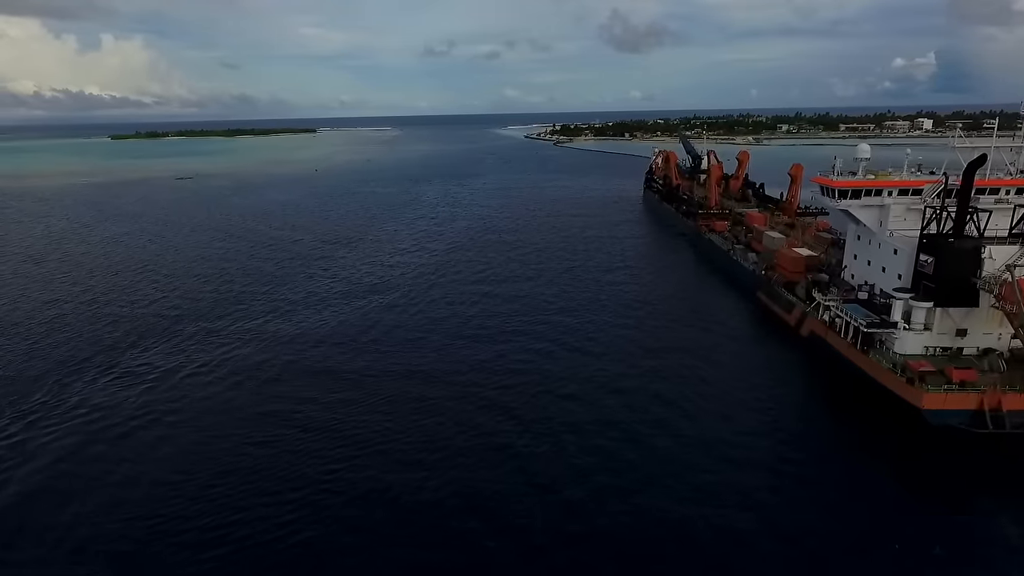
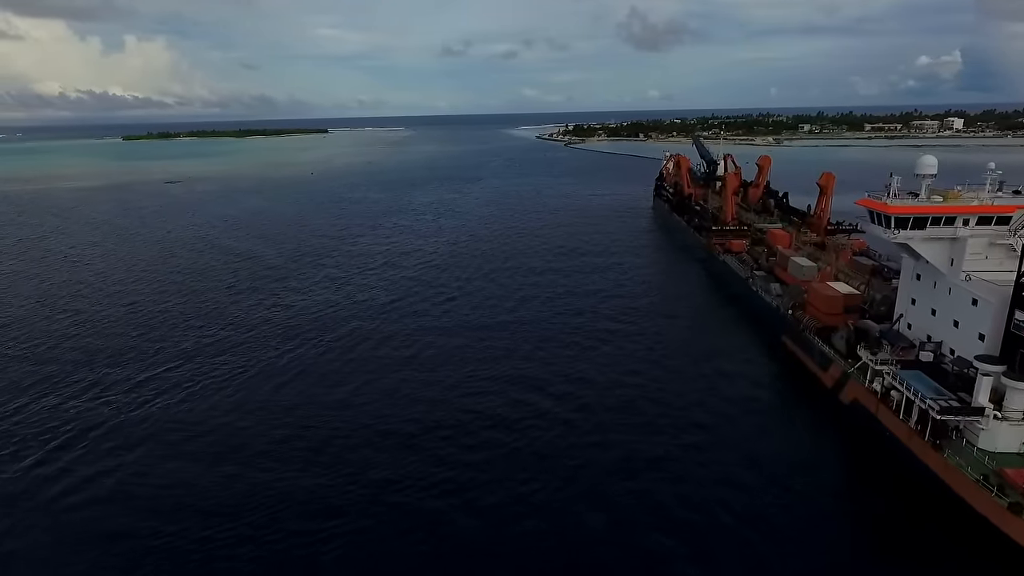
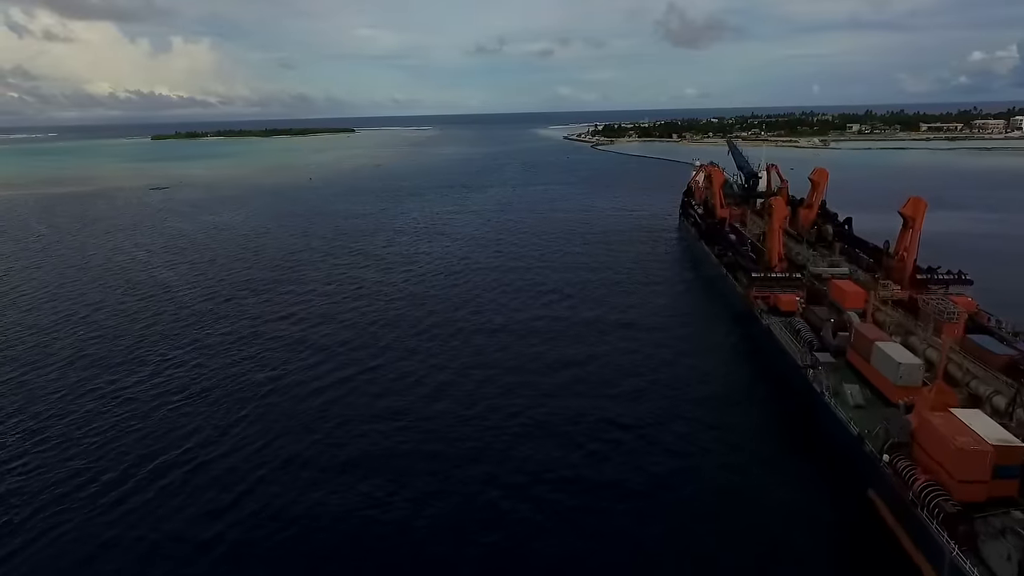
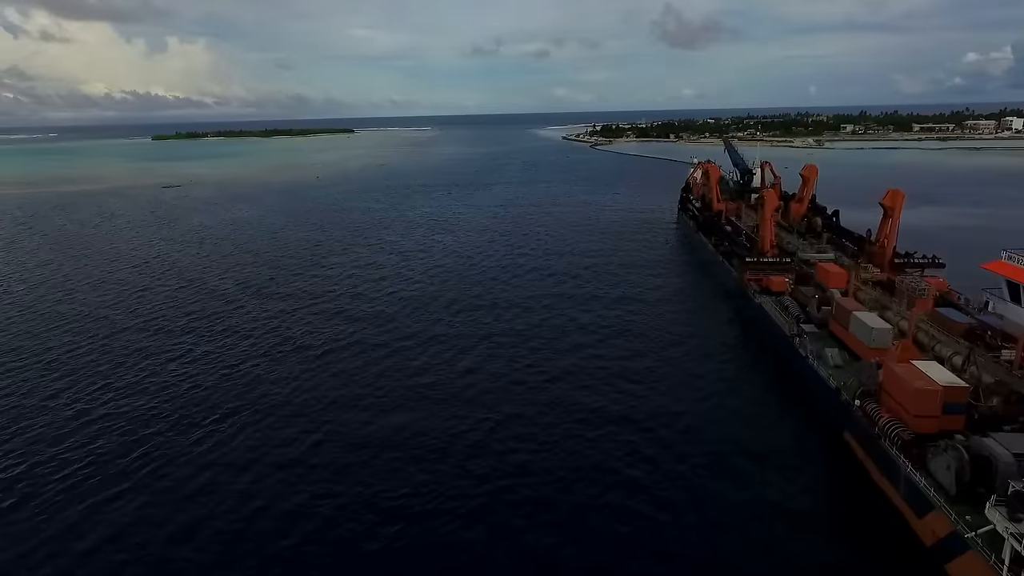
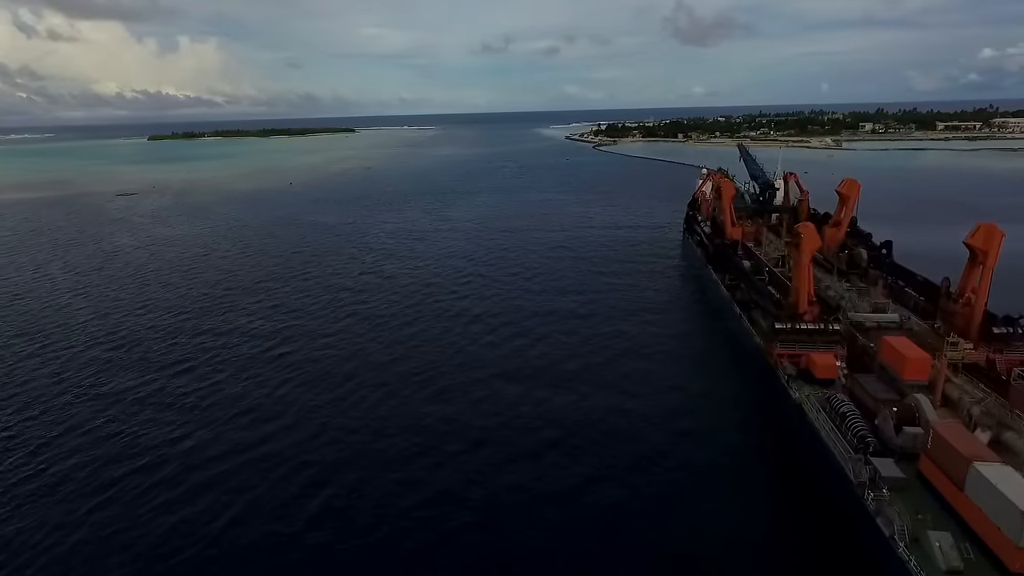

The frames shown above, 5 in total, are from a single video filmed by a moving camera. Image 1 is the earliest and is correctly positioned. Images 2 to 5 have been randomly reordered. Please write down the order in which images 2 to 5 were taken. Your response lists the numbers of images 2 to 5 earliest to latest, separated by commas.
2, 4, 3, 5
